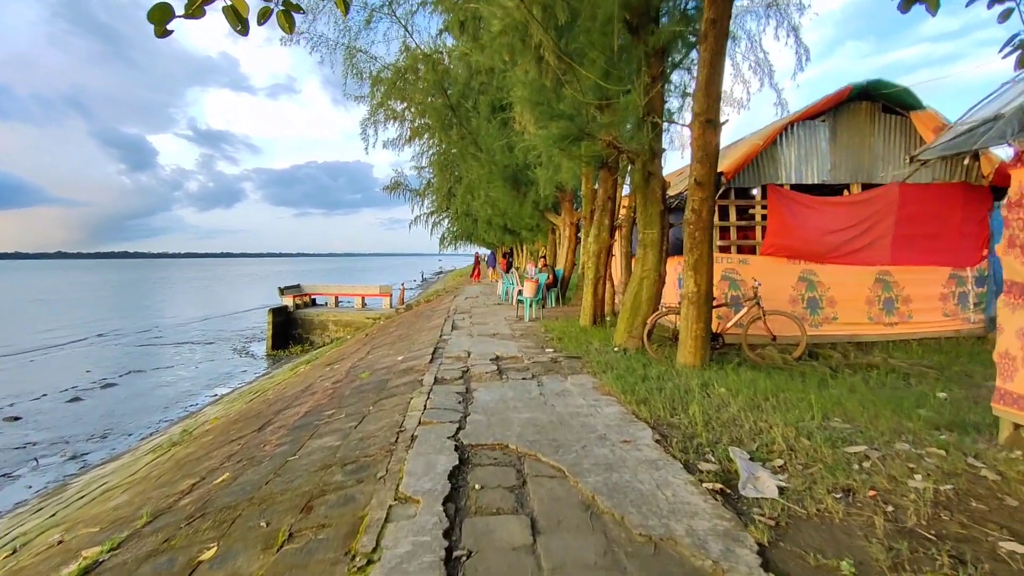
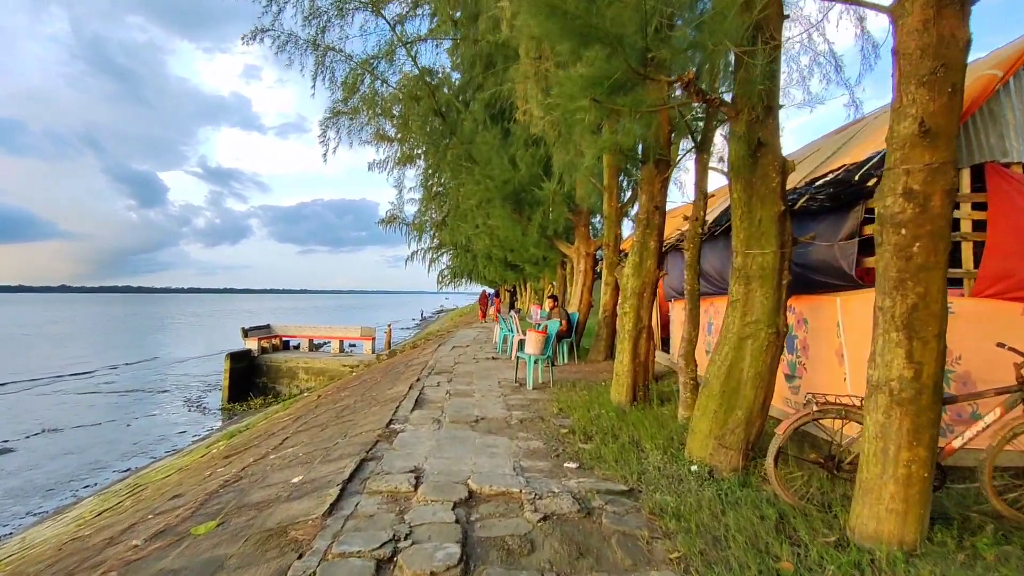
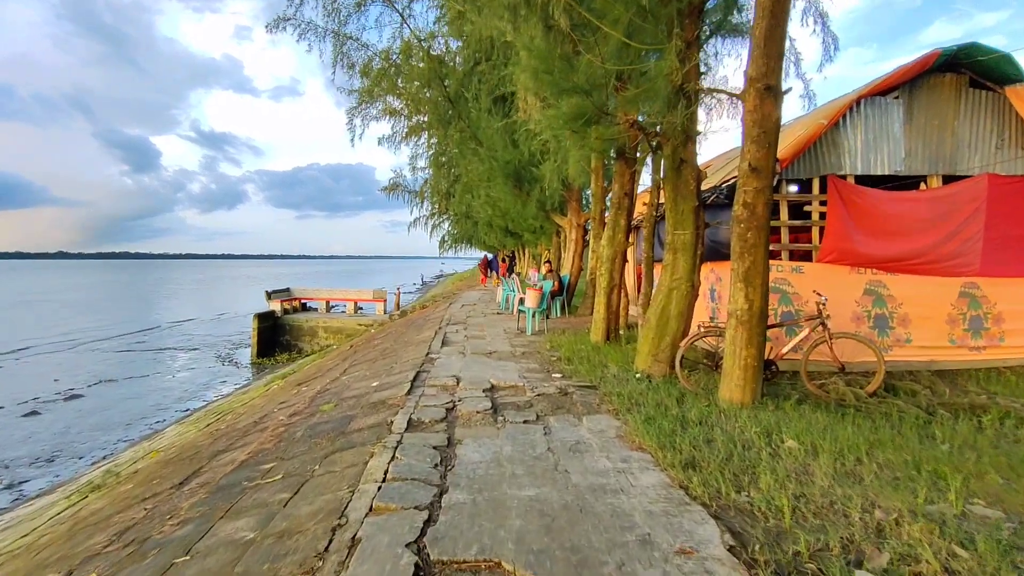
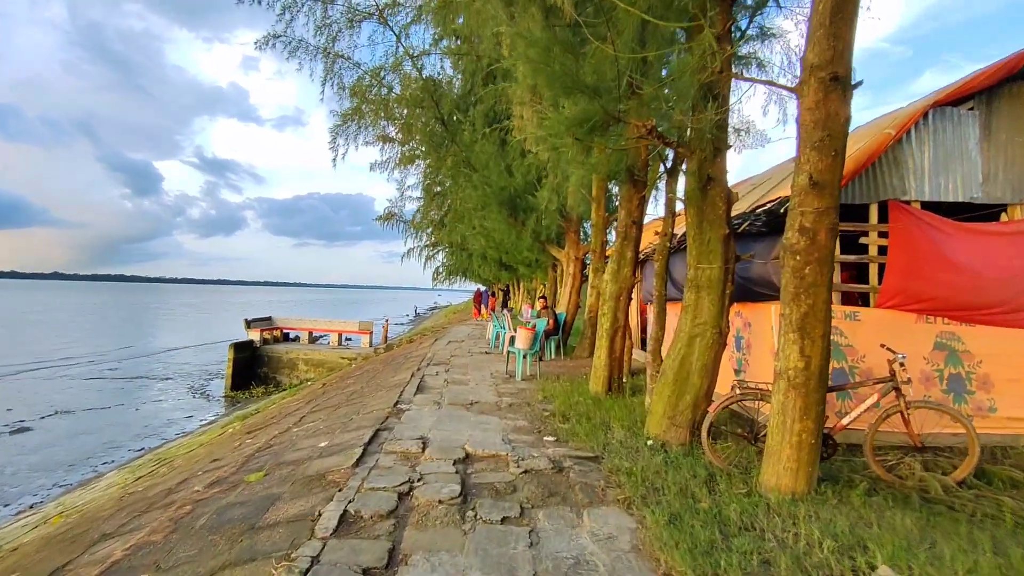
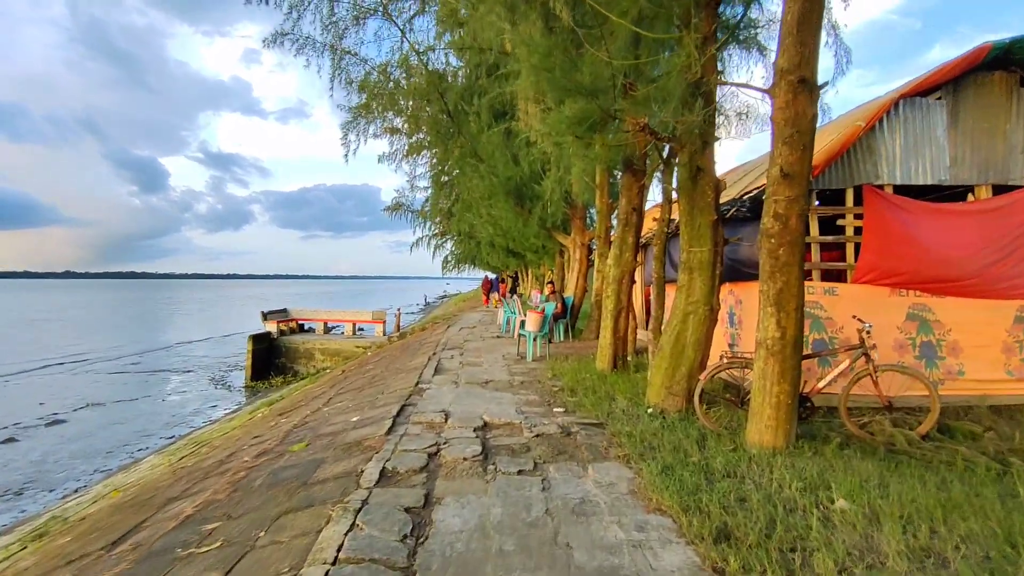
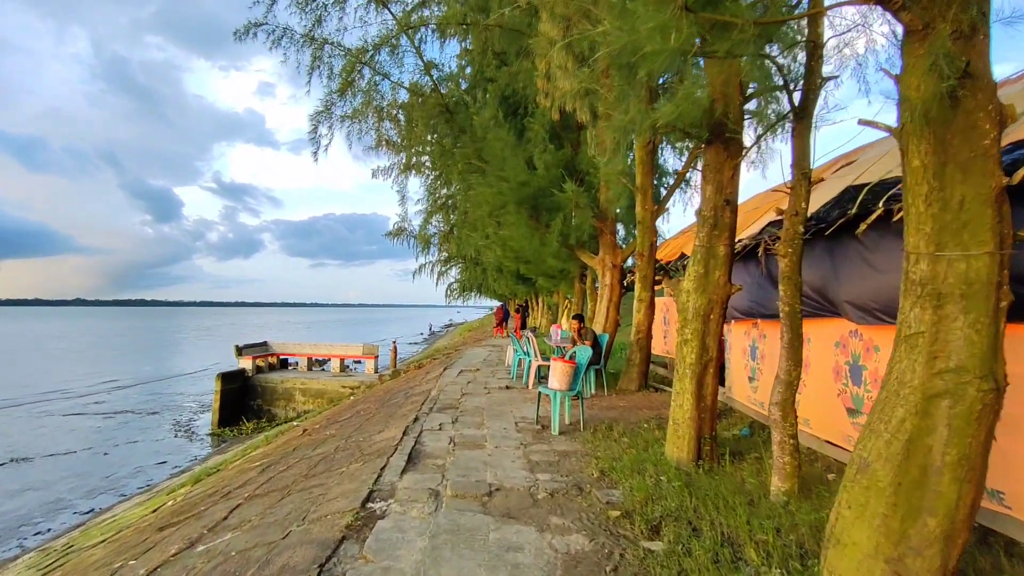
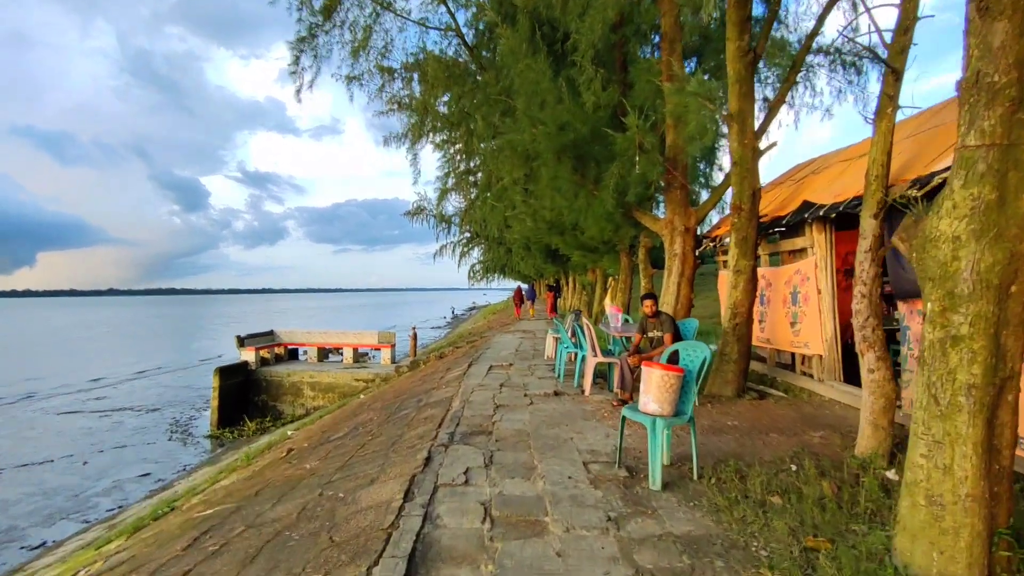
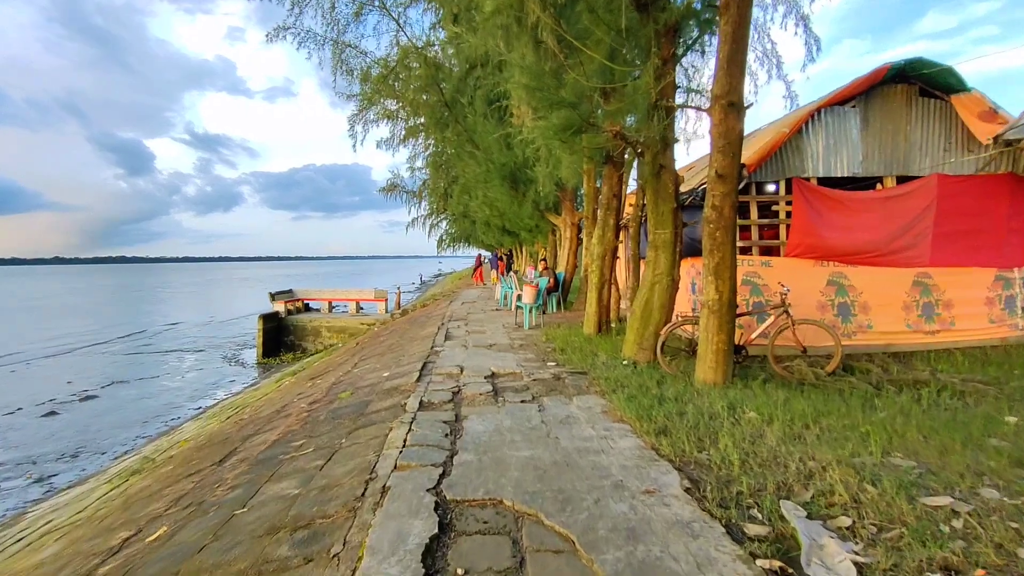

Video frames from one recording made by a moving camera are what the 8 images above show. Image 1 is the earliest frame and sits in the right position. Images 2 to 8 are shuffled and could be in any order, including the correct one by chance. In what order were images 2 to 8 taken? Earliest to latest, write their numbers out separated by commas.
8, 3, 5, 4, 2, 6, 7
